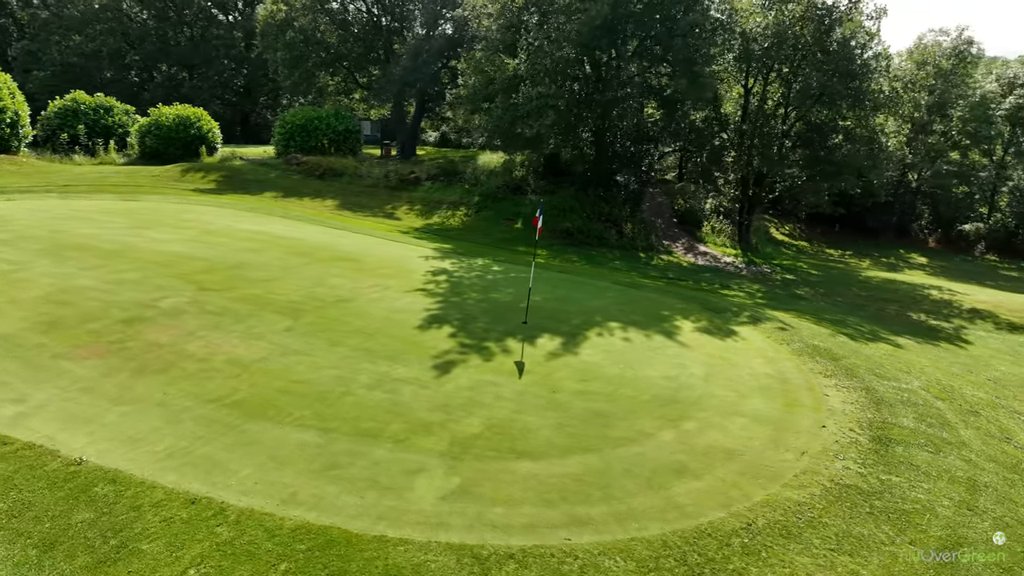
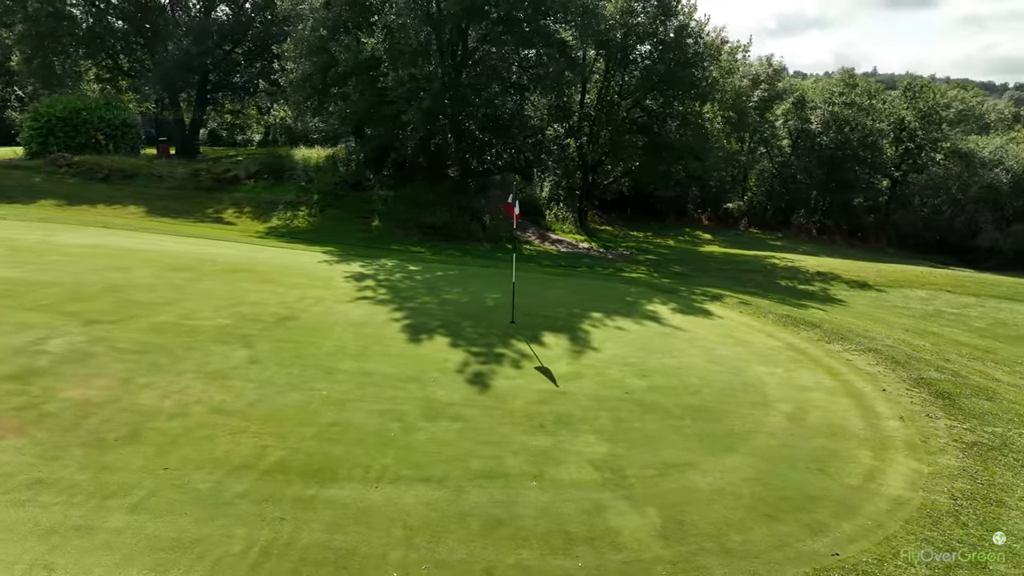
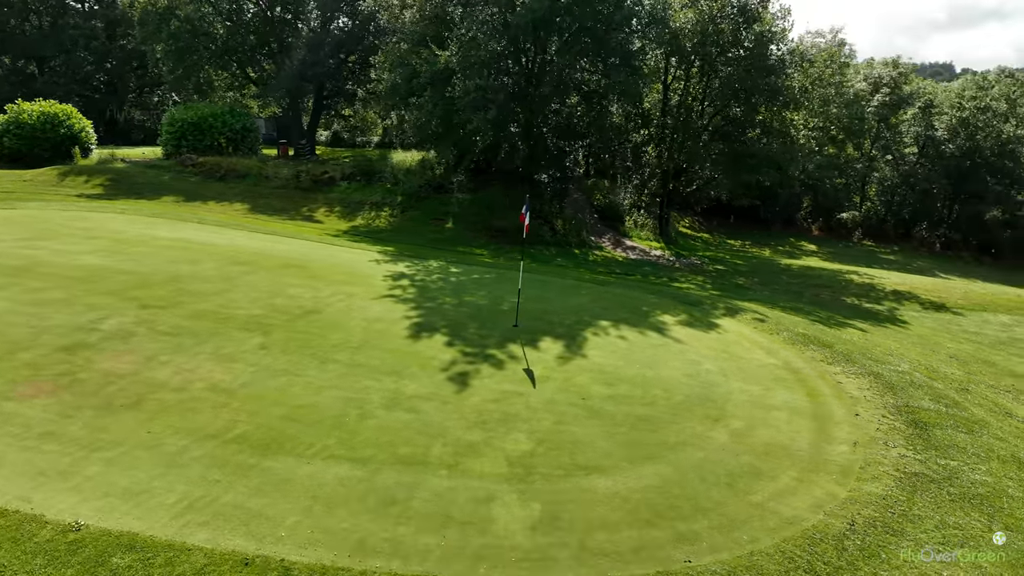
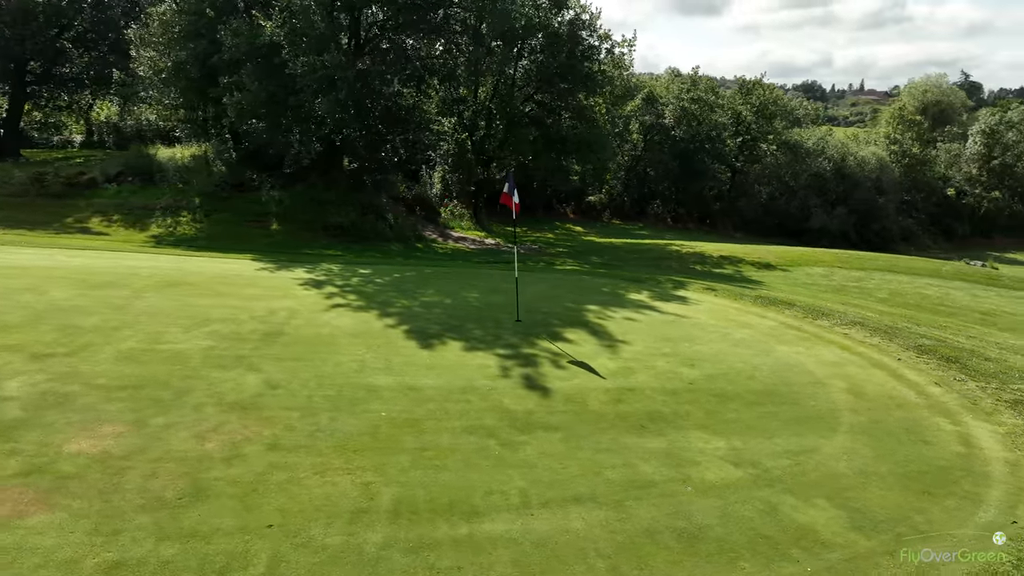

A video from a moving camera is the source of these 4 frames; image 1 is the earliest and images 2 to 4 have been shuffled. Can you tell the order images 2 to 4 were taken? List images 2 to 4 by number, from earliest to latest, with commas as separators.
3, 2, 4
